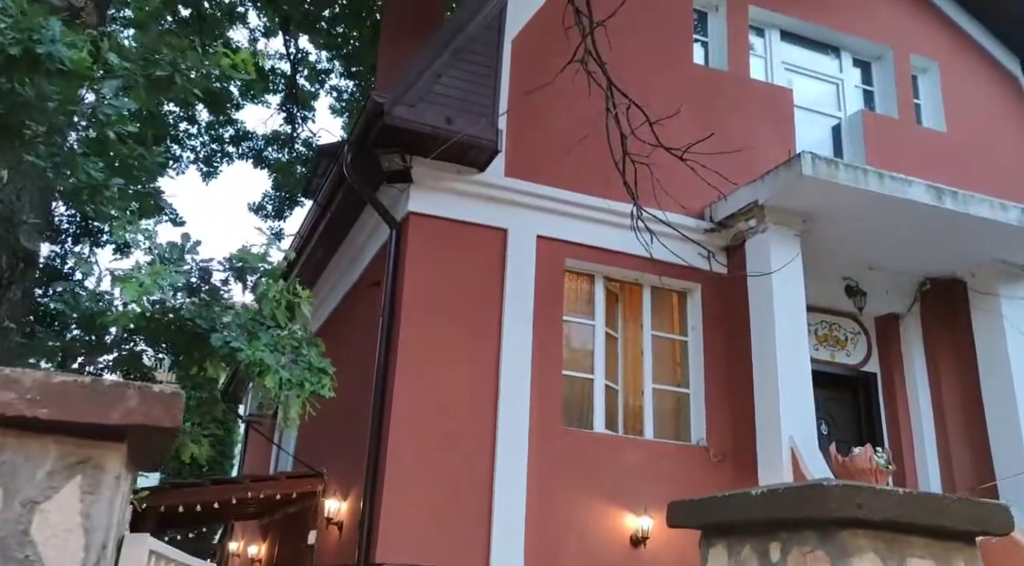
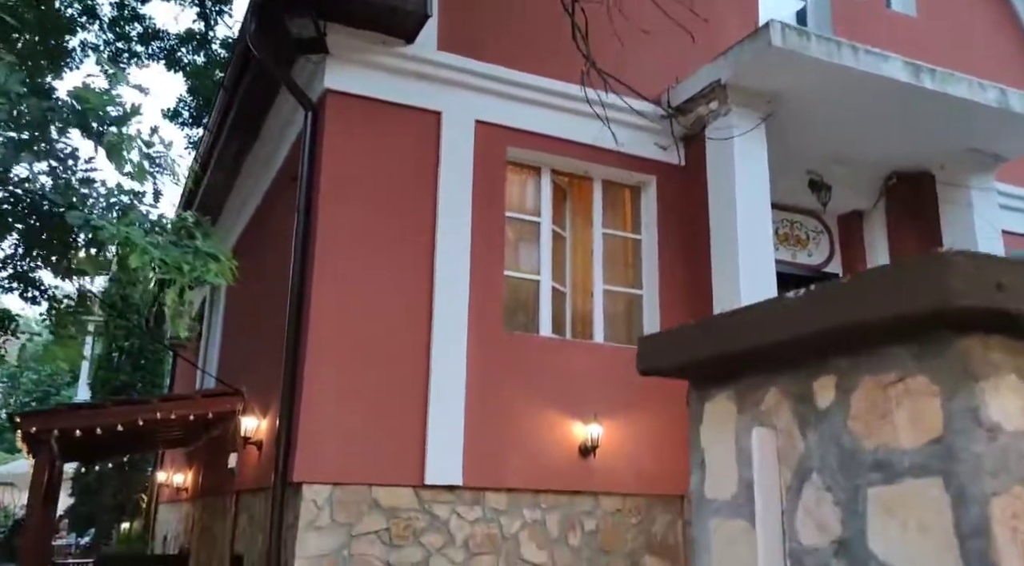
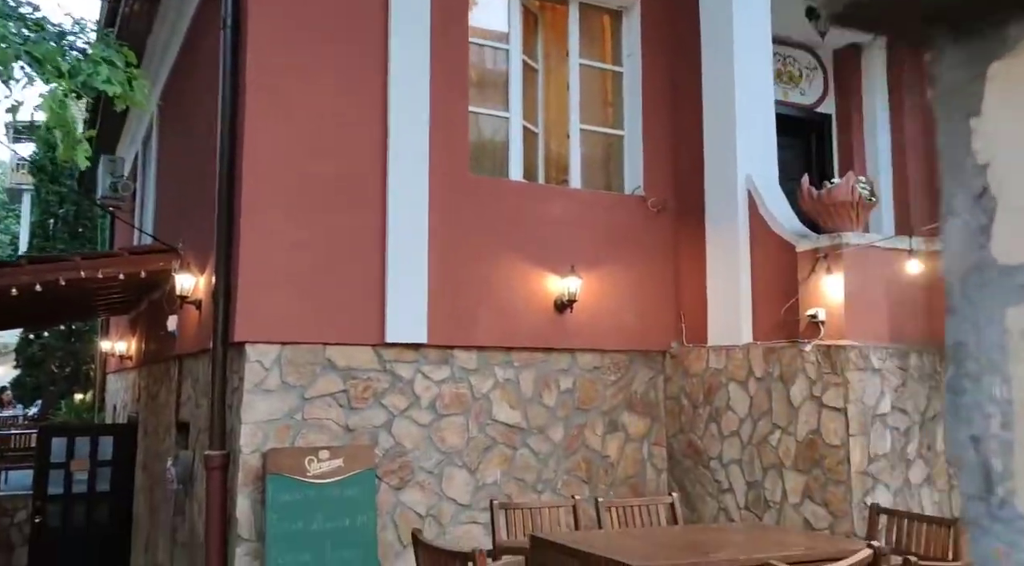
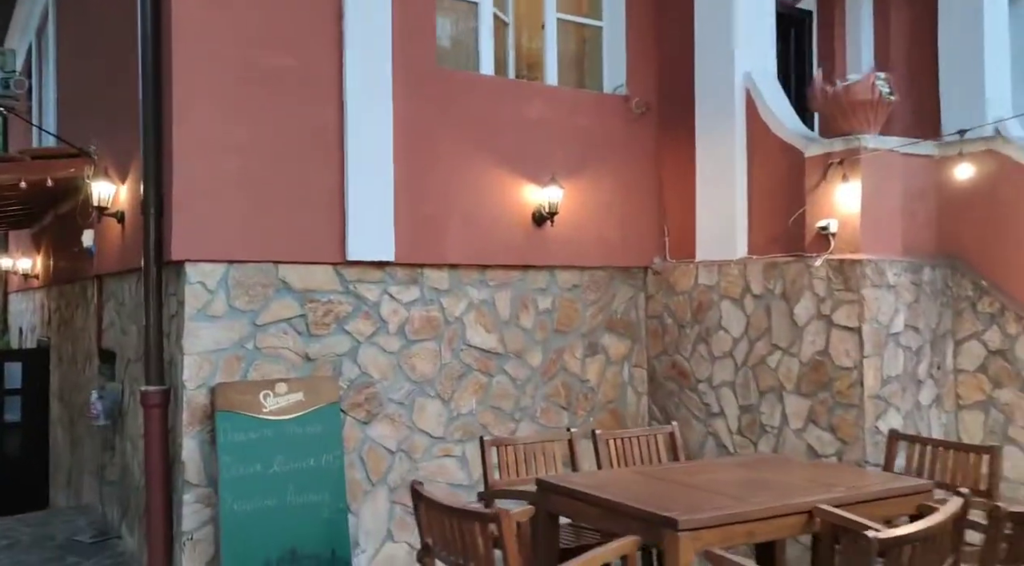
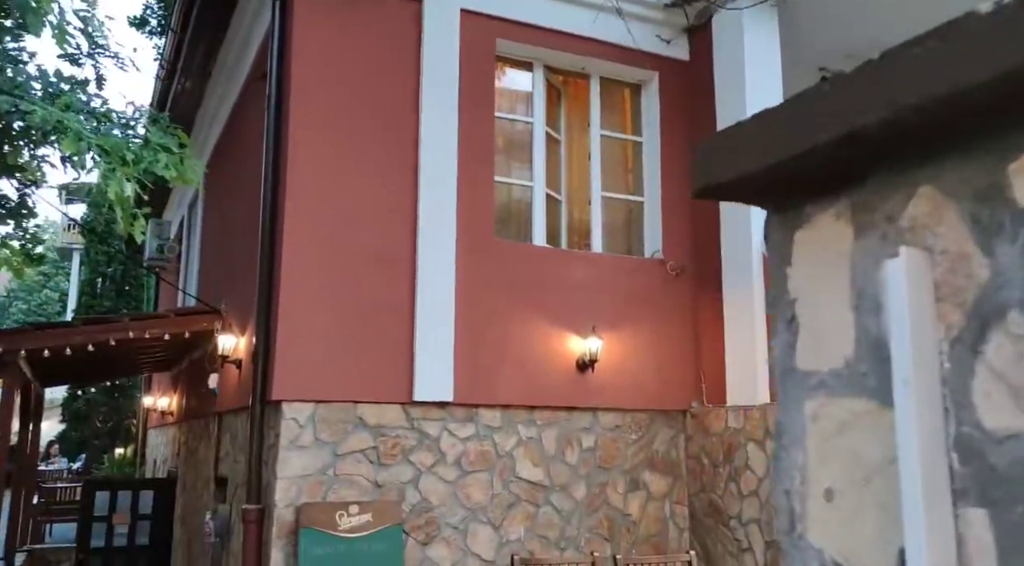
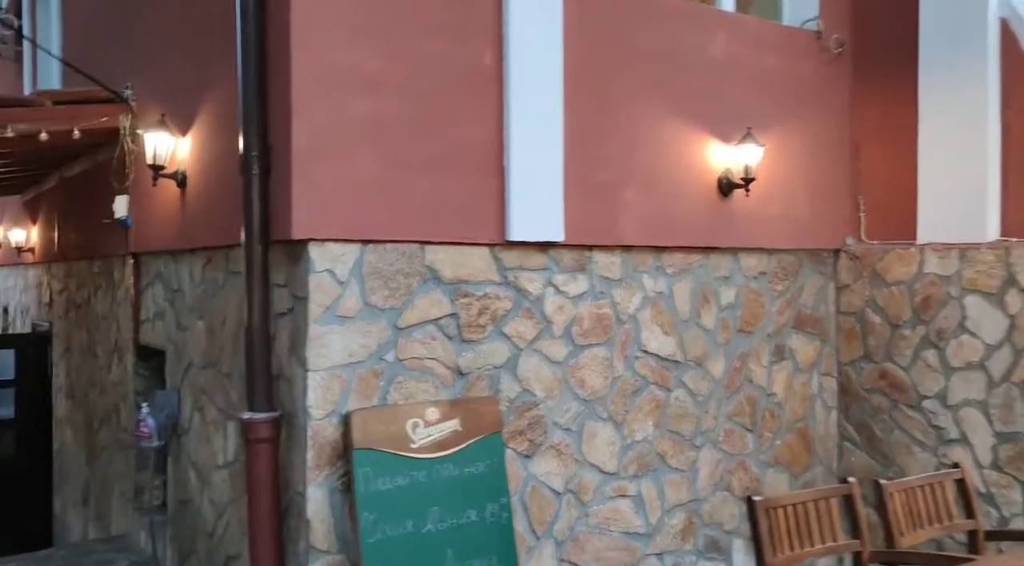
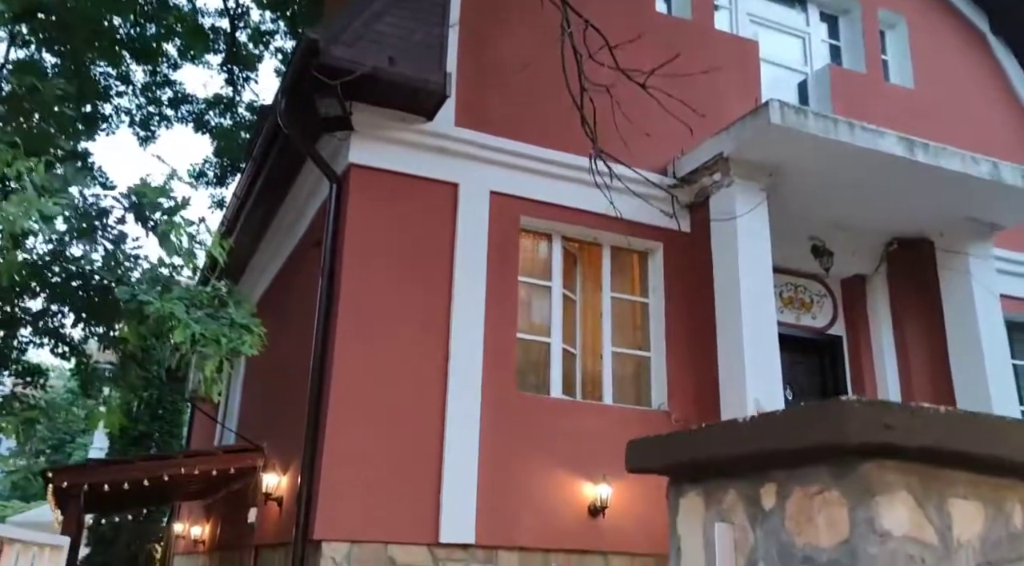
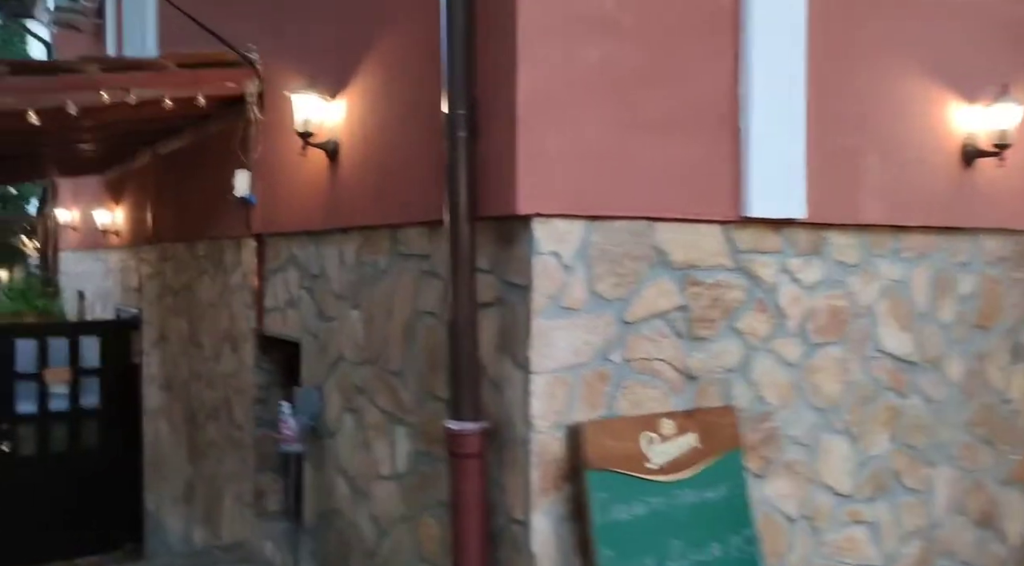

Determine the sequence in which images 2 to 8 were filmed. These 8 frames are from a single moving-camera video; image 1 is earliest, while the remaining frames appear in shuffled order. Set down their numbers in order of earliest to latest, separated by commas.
7, 2, 5, 3, 4, 6, 8
